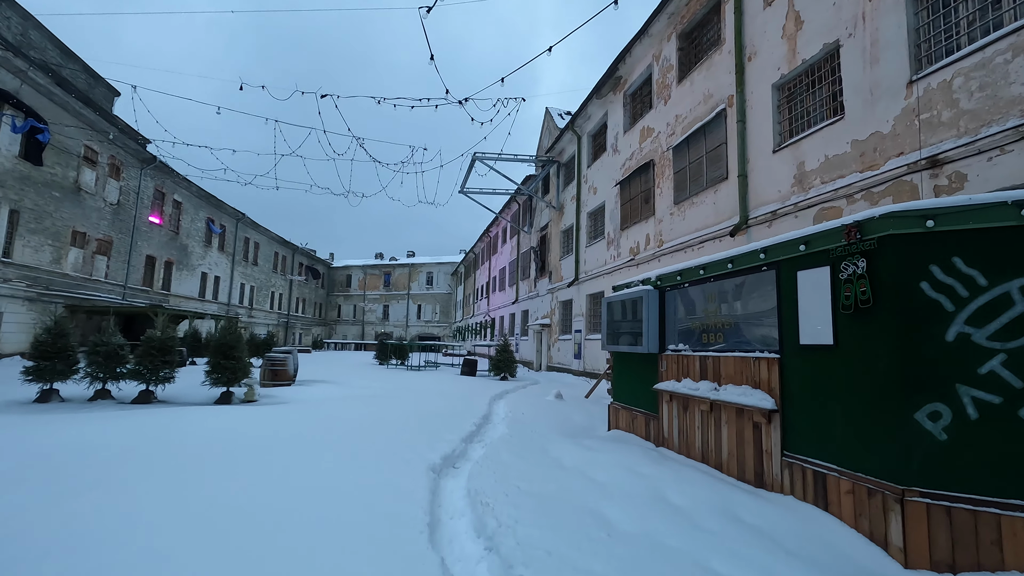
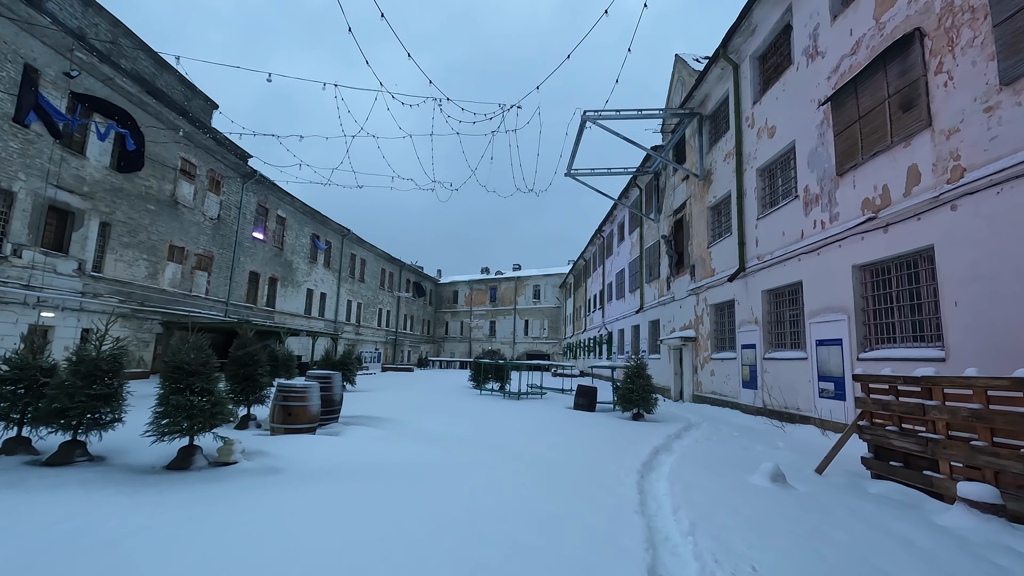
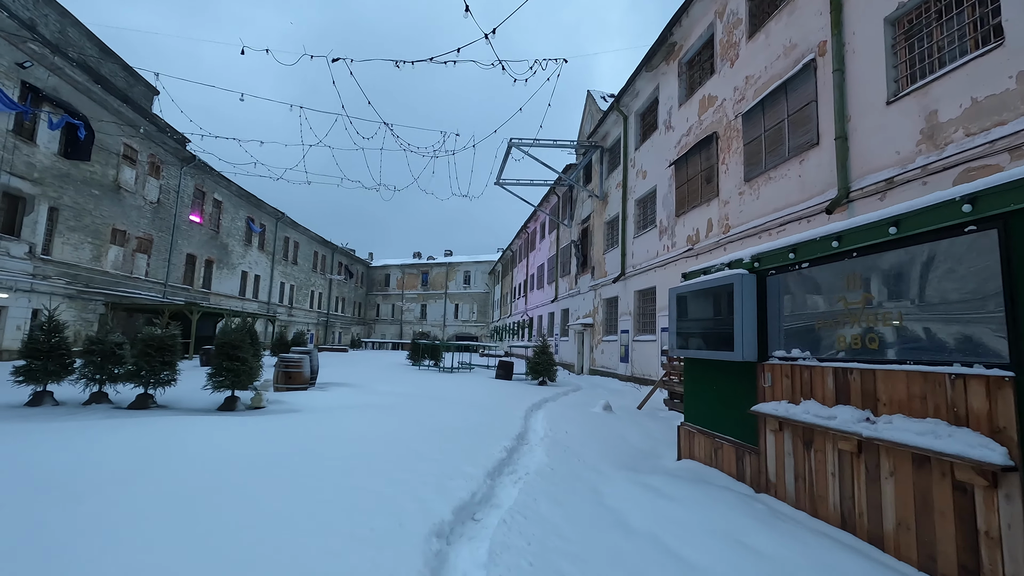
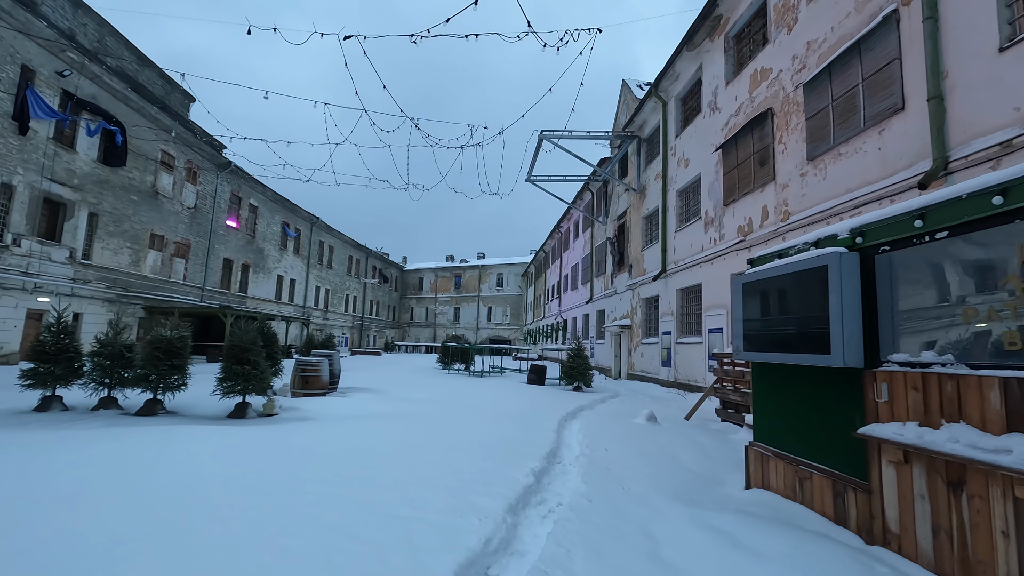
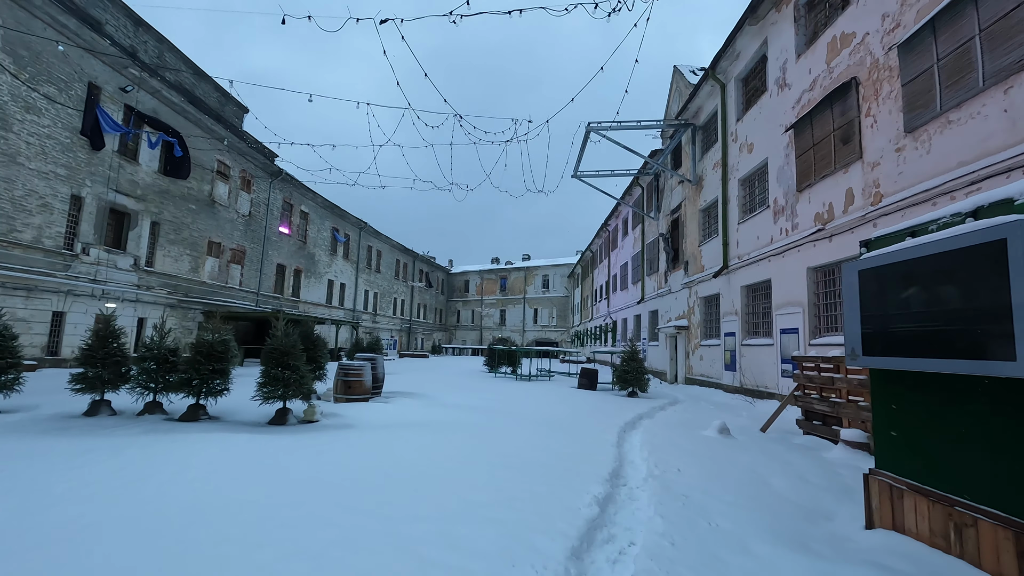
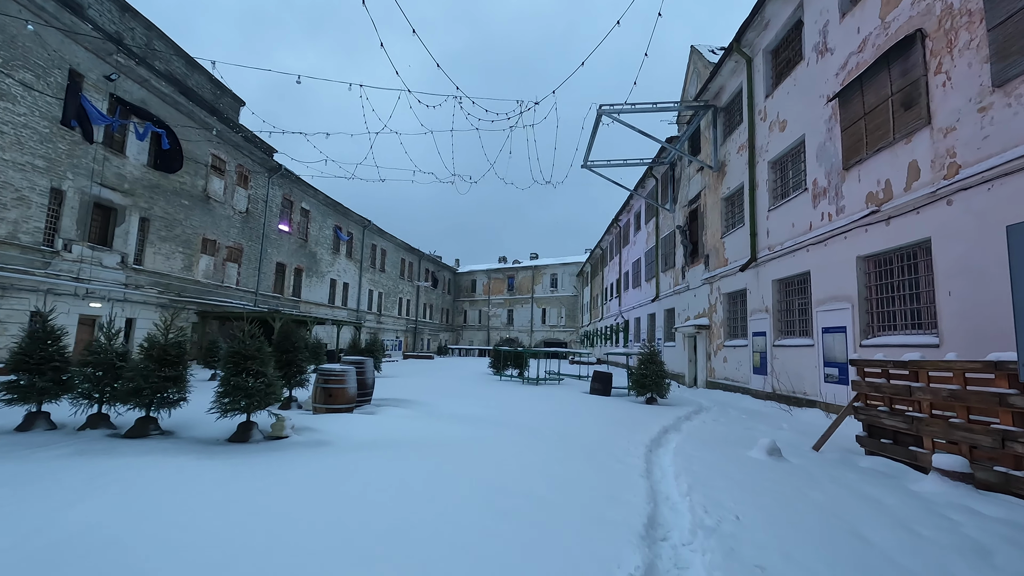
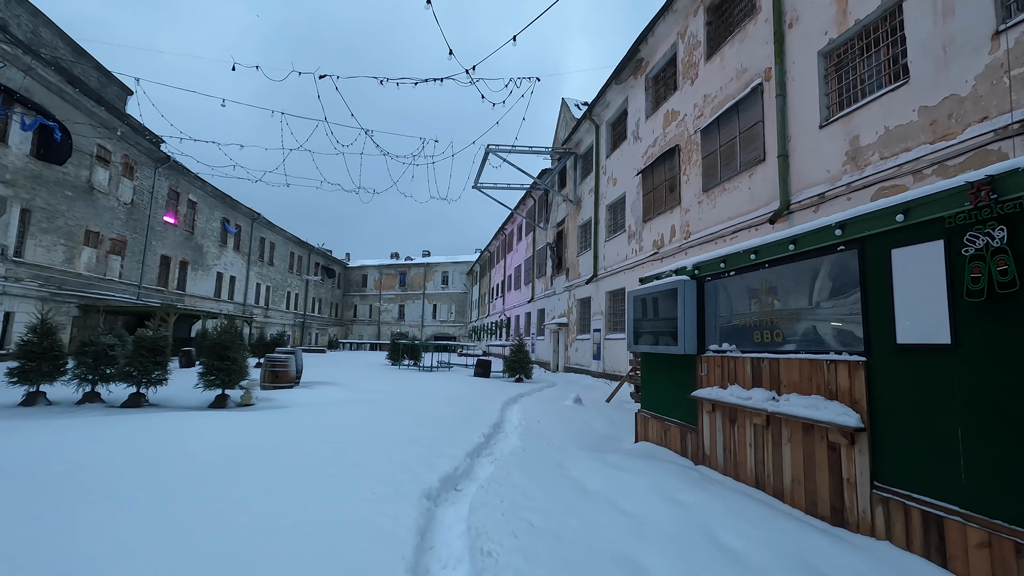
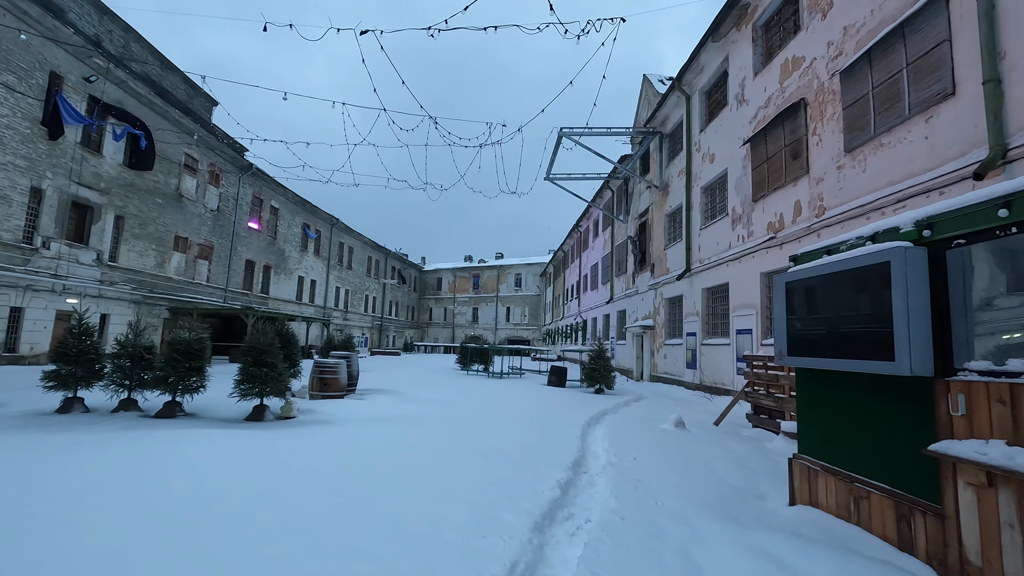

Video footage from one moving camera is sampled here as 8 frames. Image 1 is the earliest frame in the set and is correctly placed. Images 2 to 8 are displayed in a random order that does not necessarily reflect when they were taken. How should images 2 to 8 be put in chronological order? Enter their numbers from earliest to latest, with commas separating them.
7, 3, 4, 8, 5, 6, 2
